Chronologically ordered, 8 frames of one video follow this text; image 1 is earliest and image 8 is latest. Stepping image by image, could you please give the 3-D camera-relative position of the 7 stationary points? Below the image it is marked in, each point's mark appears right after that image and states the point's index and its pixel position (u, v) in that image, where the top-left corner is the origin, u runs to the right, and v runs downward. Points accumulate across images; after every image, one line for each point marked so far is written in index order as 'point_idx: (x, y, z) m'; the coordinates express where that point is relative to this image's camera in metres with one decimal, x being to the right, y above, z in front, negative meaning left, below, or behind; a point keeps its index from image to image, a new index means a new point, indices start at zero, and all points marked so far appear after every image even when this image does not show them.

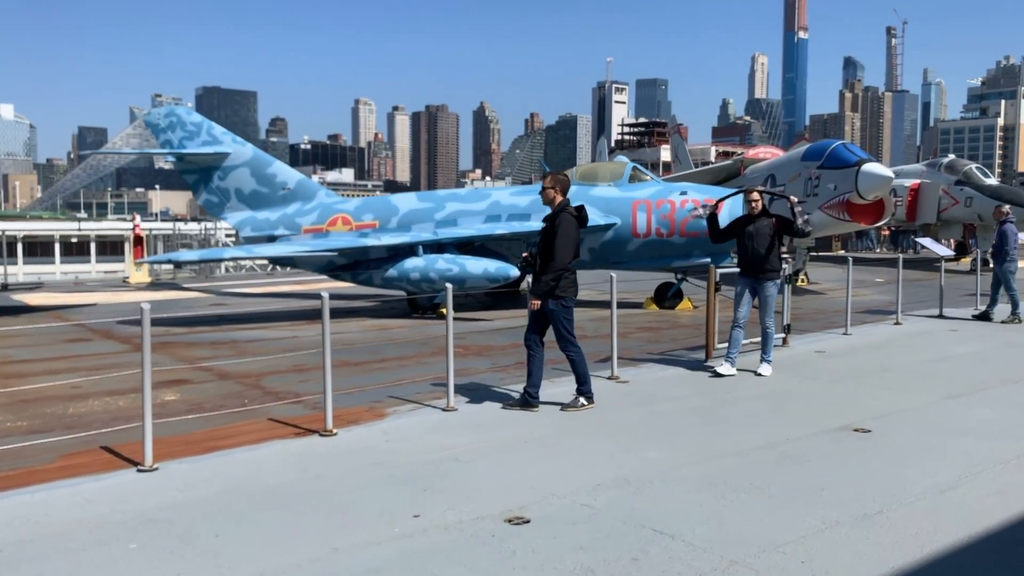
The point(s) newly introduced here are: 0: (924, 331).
0: (+4.5, -0.5, +11.1) m
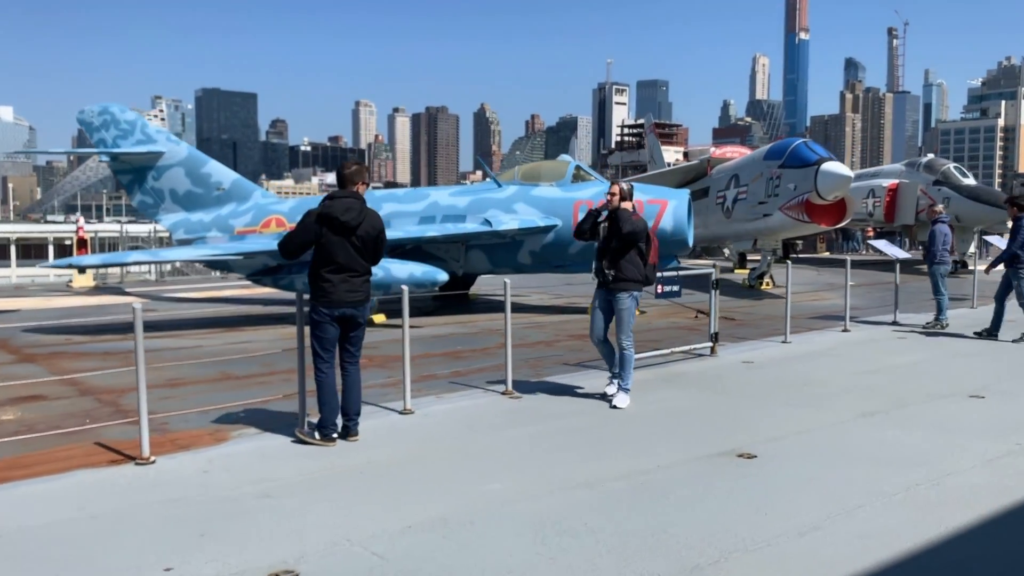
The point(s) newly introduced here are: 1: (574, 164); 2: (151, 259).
0: (+3.7, -0.5, +10.4) m
1: (+0.8, +1.6, +13.2) m
2: (-3.9, +0.3, +11.0) m
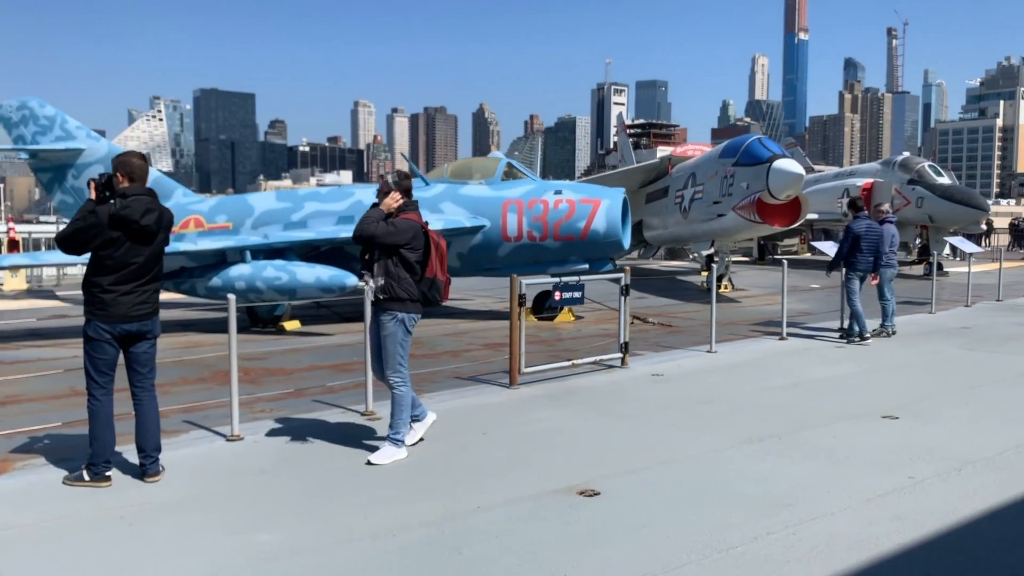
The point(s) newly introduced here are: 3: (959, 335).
0: (+2.8, -0.6, +9.7) m
1: (-0.1, +1.6, +12.5) m
2: (-4.8, +0.3, +10.2) m
3: (+4.8, -0.5, +10.9) m
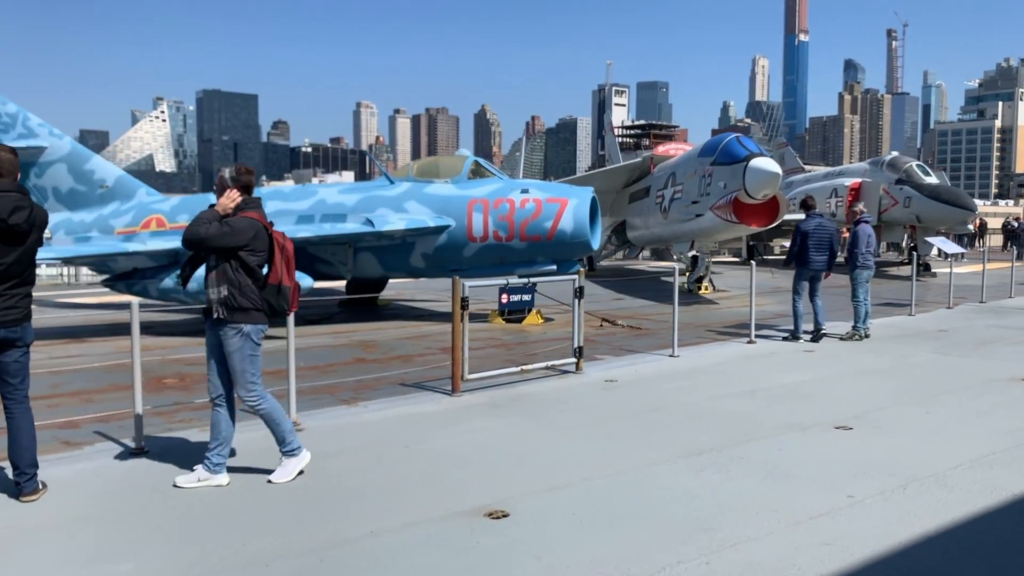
0: (+2.4, -0.6, +9.3) m
1: (-0.5, +1.6, +12.1) m
2: (-5.2, +0.3, +9.9) m
3: (+4.4, -0.5, +10.6) m
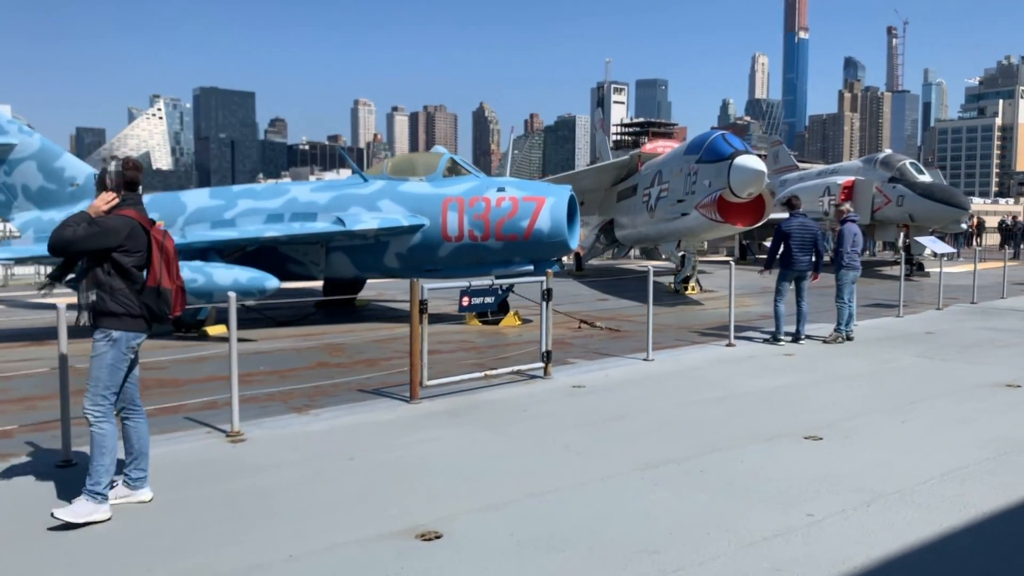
0: (+2.1, -0.6, +9.0) m
1: (-0.8, +1.6, +11.8) m
2: (-5.5, +0.2, +9.6) m
3: (+4.2, -0.5, +10.3) m
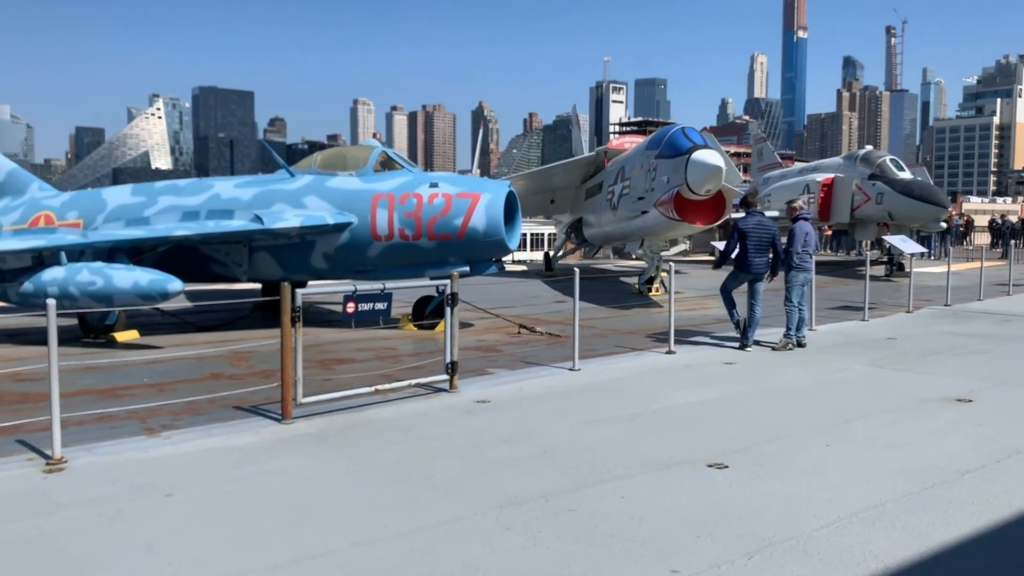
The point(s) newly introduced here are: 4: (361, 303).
0: (+1.4, -0.7, +8.3) m
1: (-1.4, +1.5, +11.1) m
2: (-6.2, +0.2, +8.9) m
3: (+3.5, -0.6, +9.6) m
4: (-1.0, -0.1, +6.7) m
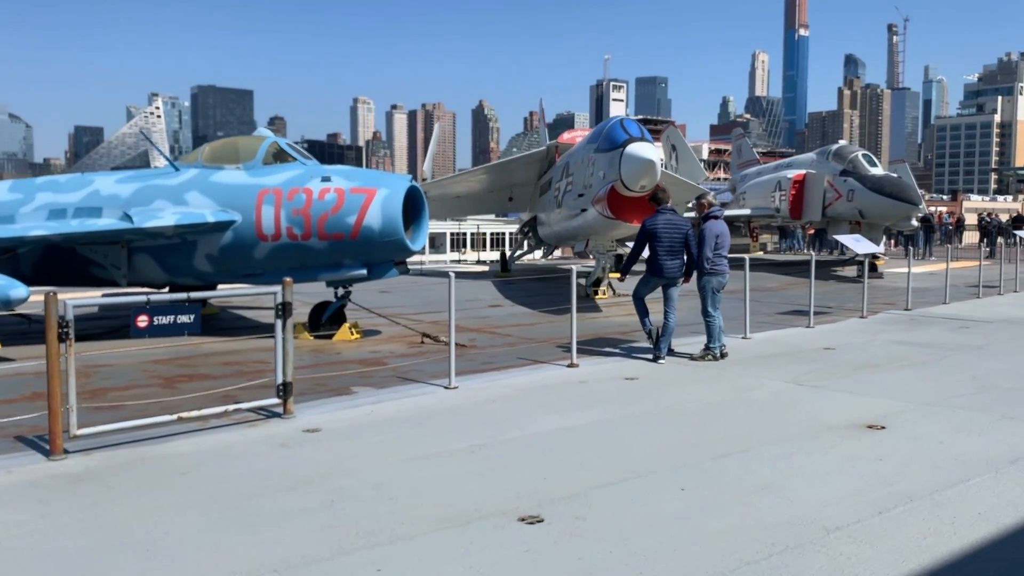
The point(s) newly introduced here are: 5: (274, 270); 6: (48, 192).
0: (+0.5, -0.7, +7.3) m
1: (-2.4, +1.5, +10.2) m
2: (-7.1, +0.2, +7.9) m
3: (+2.5, -0.6, +8.6) m
4: (-1.9, -0.1, +5.7) m
5: (-2.3, +0.2, +9.8) m
6: (-4.8, +1.0, +10.3) m
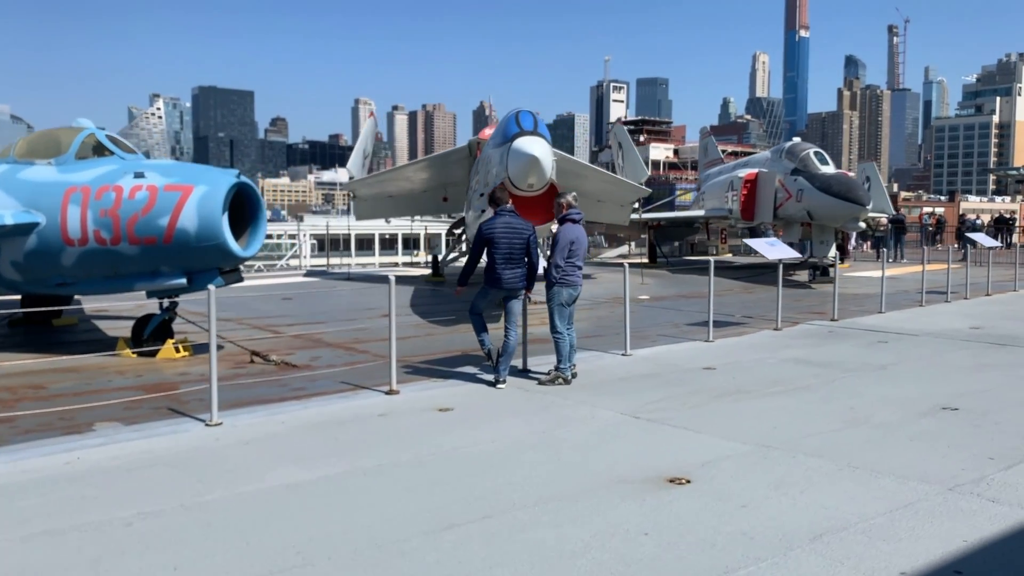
0: (-0.8, -0.8, +6.2) m
1: (-3.7, +1.4, +9.0) m
2: (-8.4, +0.1, +6.8) m
3: (+1.2, -0.7, +7.4) m
4: (-3.3, -0.2, +4.6) m
5: (-3.6, +0.1, +8.7) m
6: (-6.1, +0.9, +9.2) m
